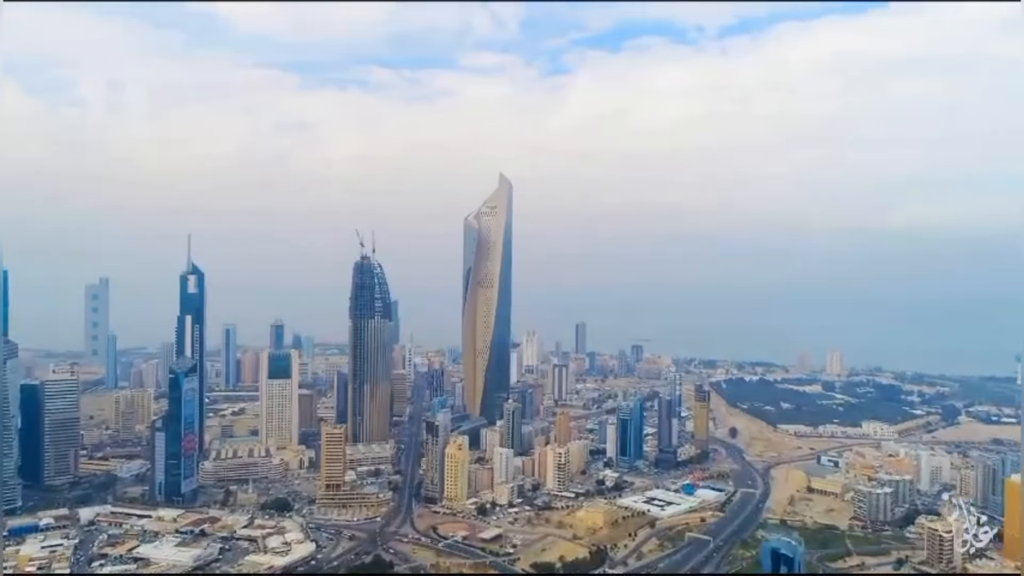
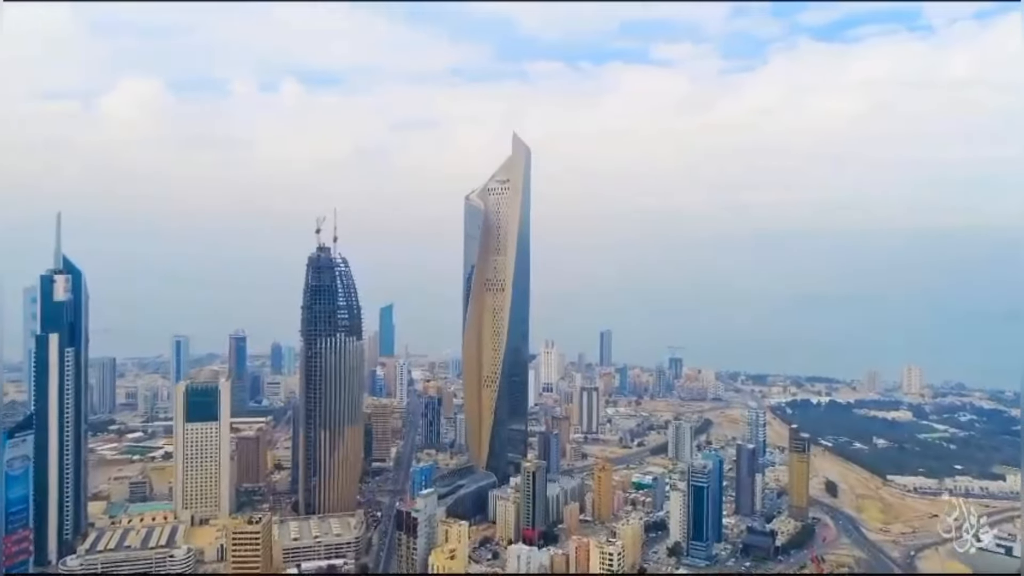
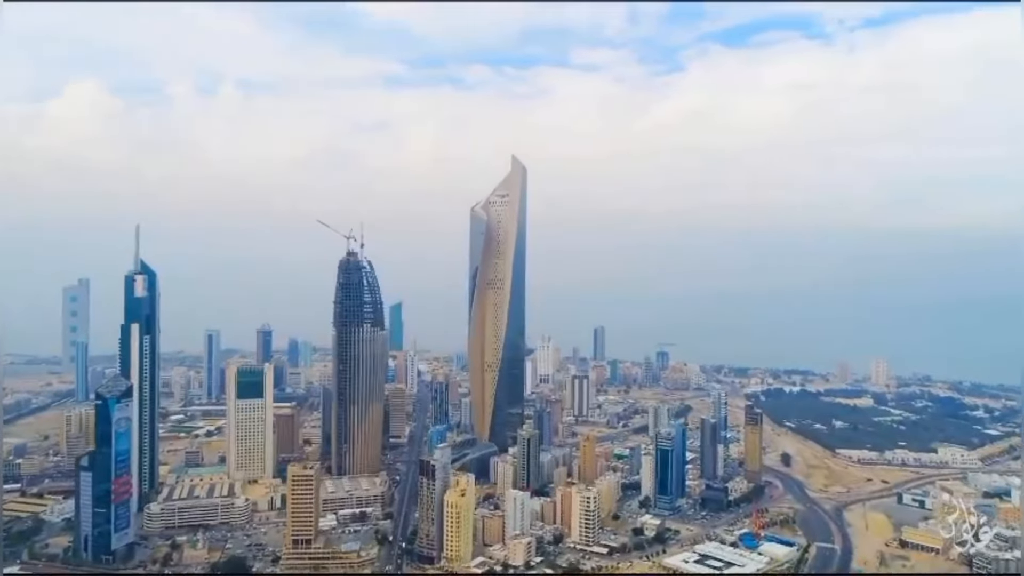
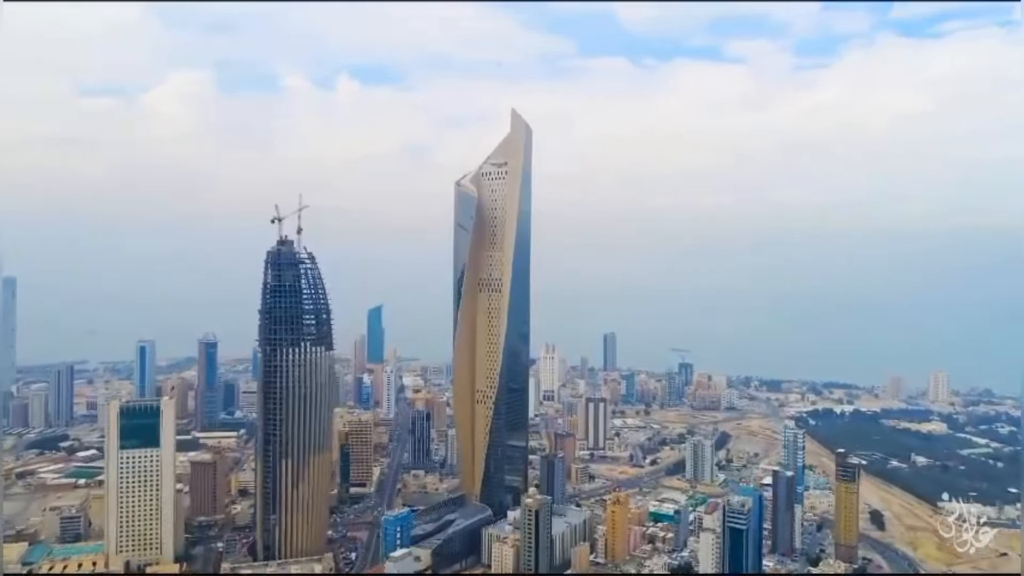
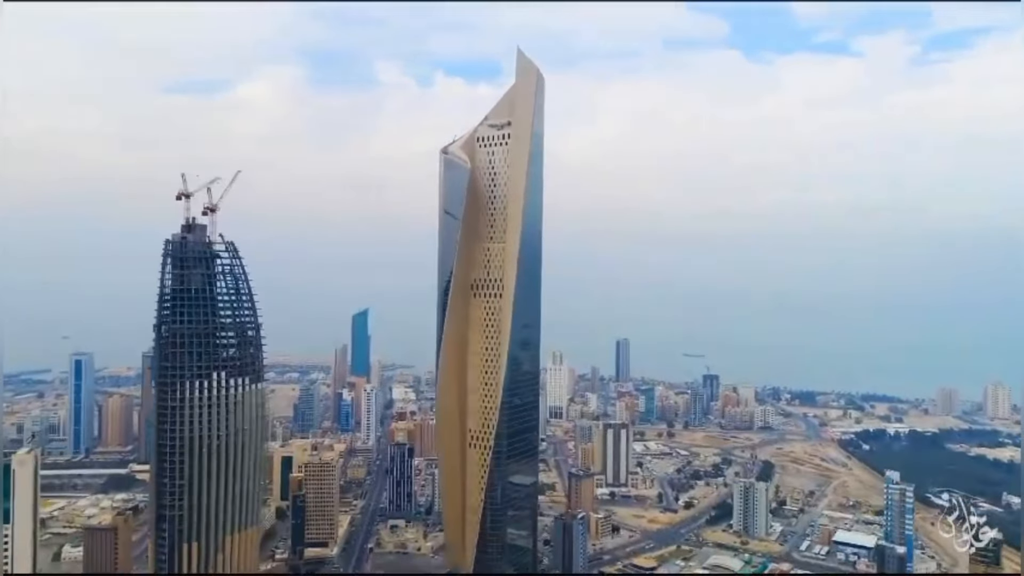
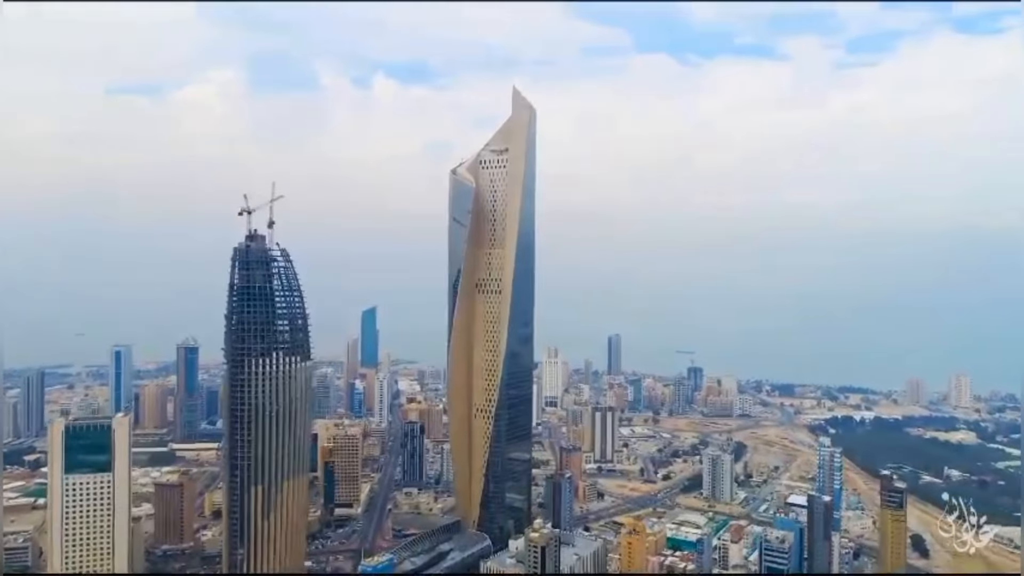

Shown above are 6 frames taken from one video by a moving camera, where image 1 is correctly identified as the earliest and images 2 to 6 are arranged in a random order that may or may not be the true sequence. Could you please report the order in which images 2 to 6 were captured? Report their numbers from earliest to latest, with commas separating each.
3, 2, 4, 6, 5
